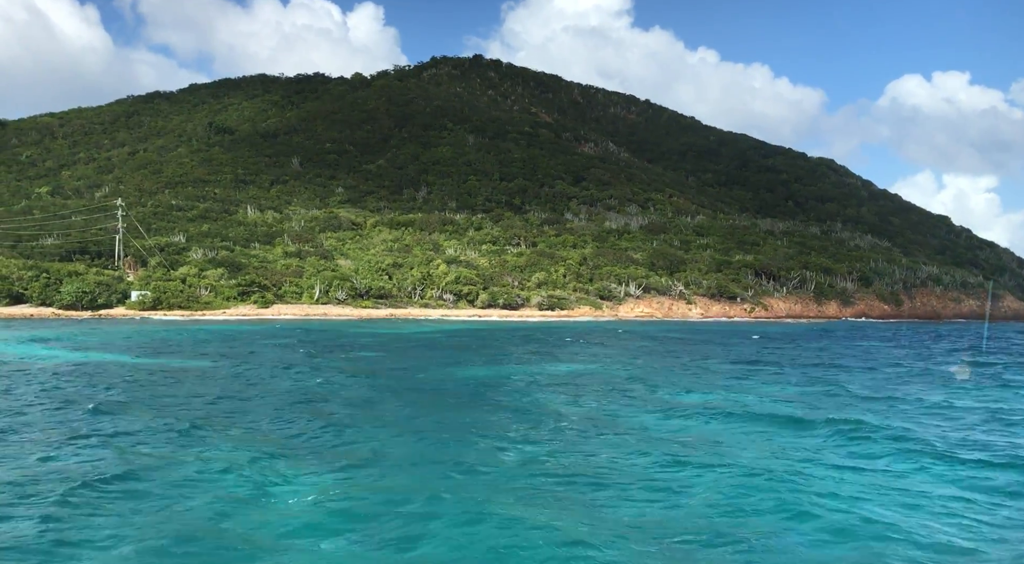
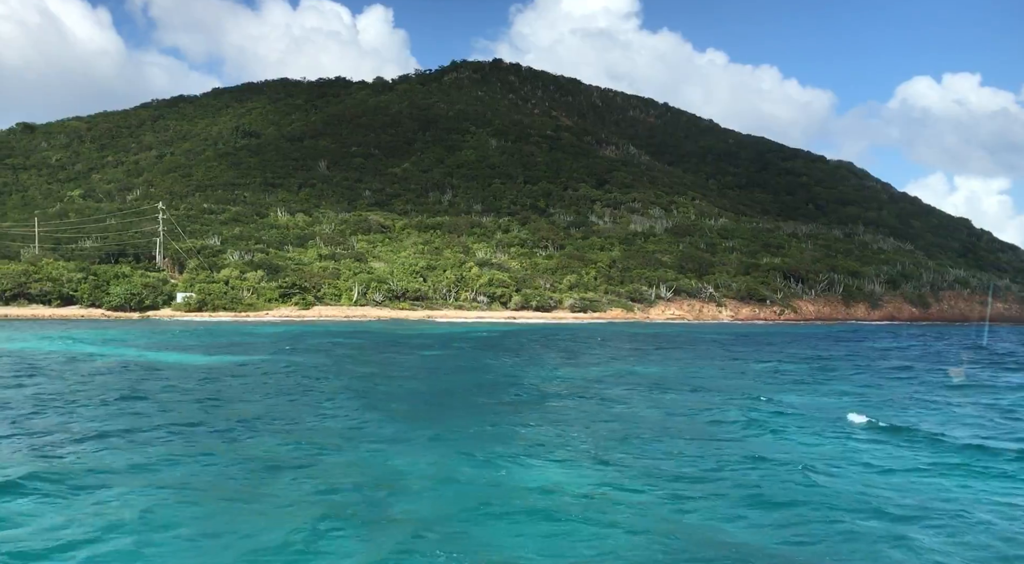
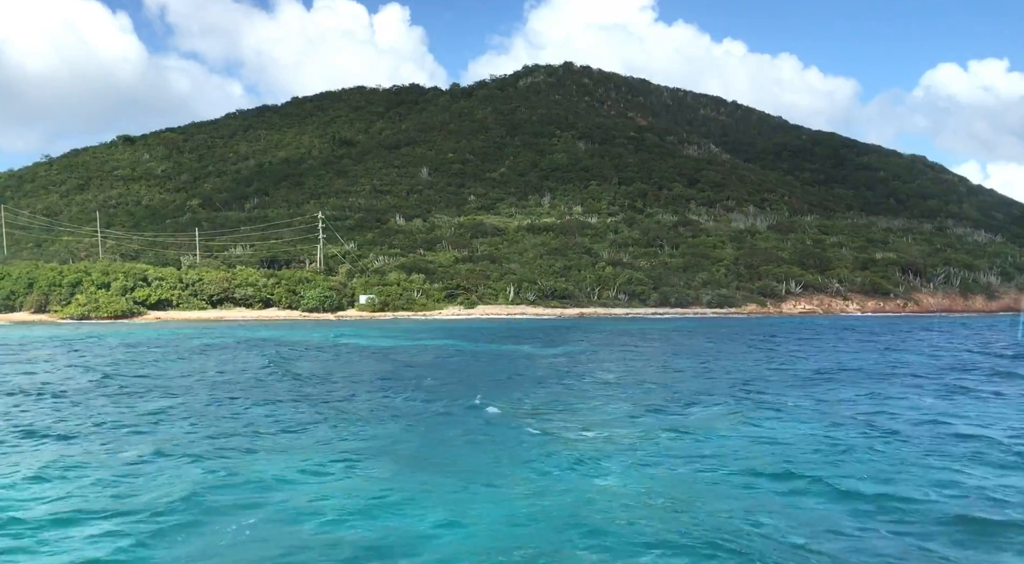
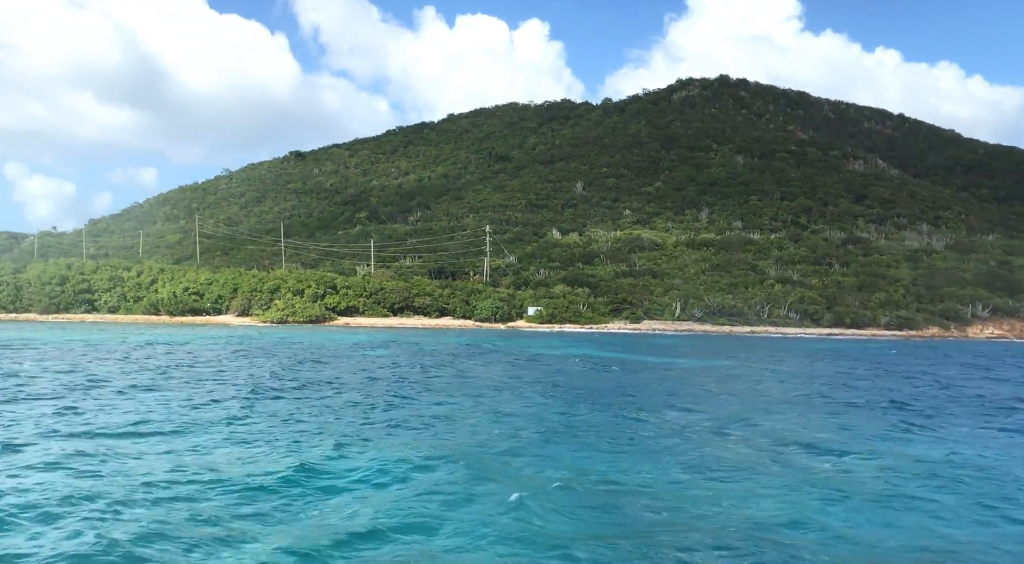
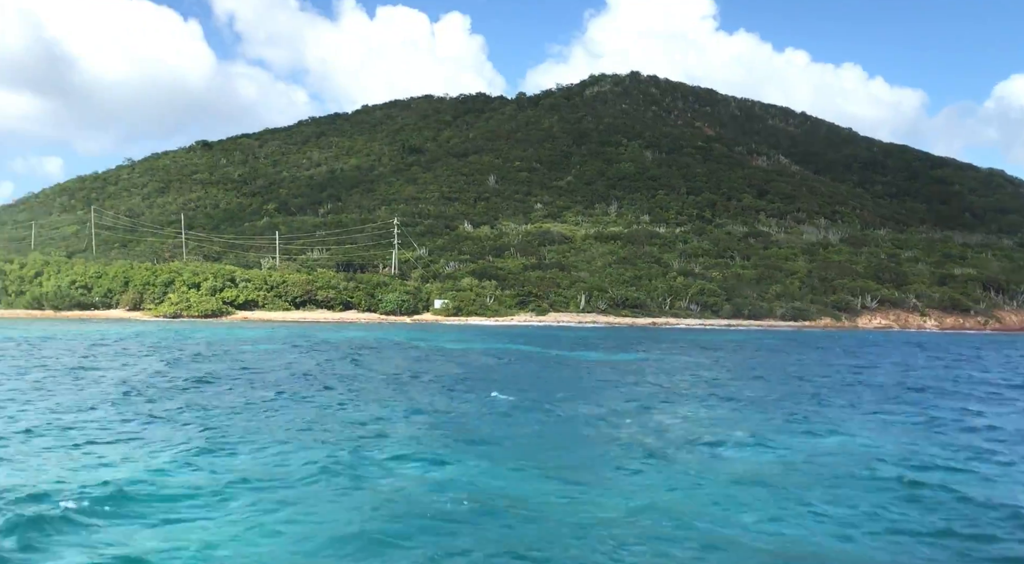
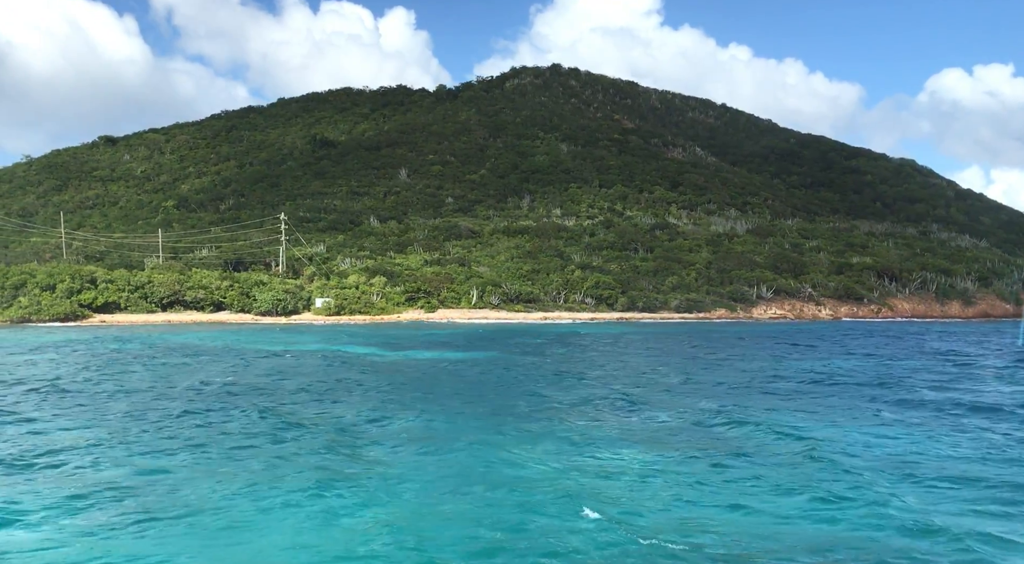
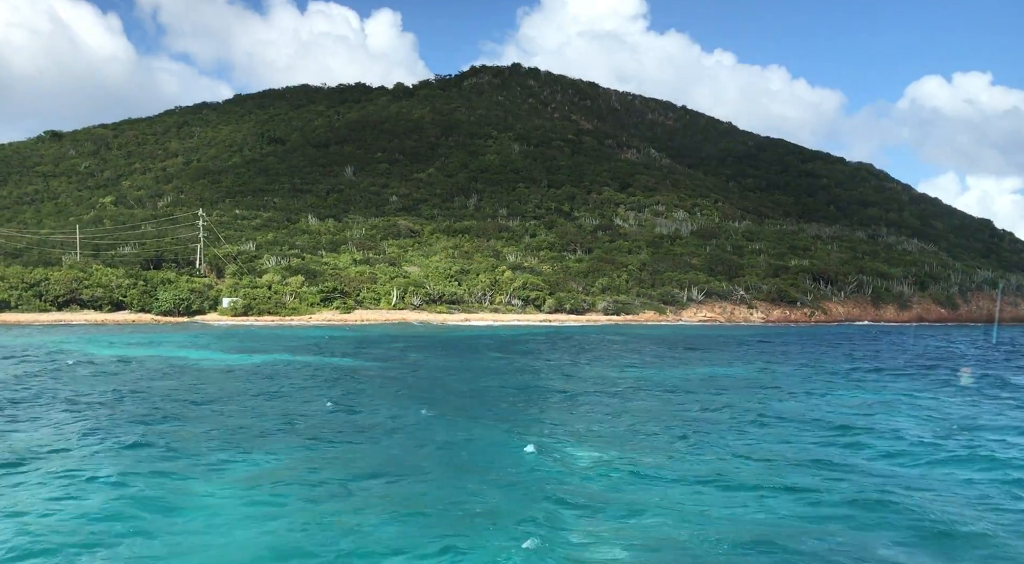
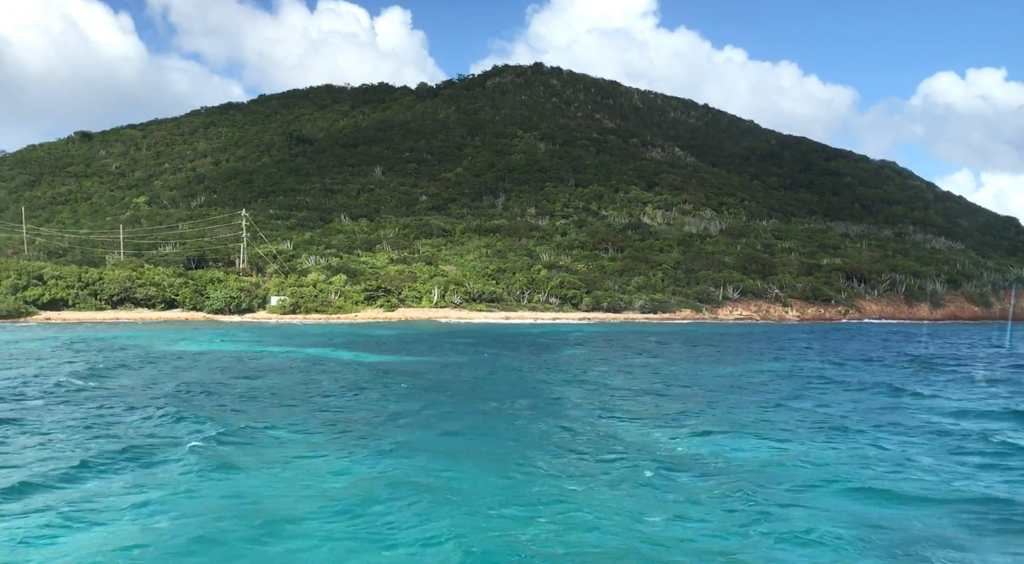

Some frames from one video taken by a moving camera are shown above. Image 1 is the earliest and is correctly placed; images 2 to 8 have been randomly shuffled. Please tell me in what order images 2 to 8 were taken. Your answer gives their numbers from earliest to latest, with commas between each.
2, 7, 8, 6, 3, 5, 4
